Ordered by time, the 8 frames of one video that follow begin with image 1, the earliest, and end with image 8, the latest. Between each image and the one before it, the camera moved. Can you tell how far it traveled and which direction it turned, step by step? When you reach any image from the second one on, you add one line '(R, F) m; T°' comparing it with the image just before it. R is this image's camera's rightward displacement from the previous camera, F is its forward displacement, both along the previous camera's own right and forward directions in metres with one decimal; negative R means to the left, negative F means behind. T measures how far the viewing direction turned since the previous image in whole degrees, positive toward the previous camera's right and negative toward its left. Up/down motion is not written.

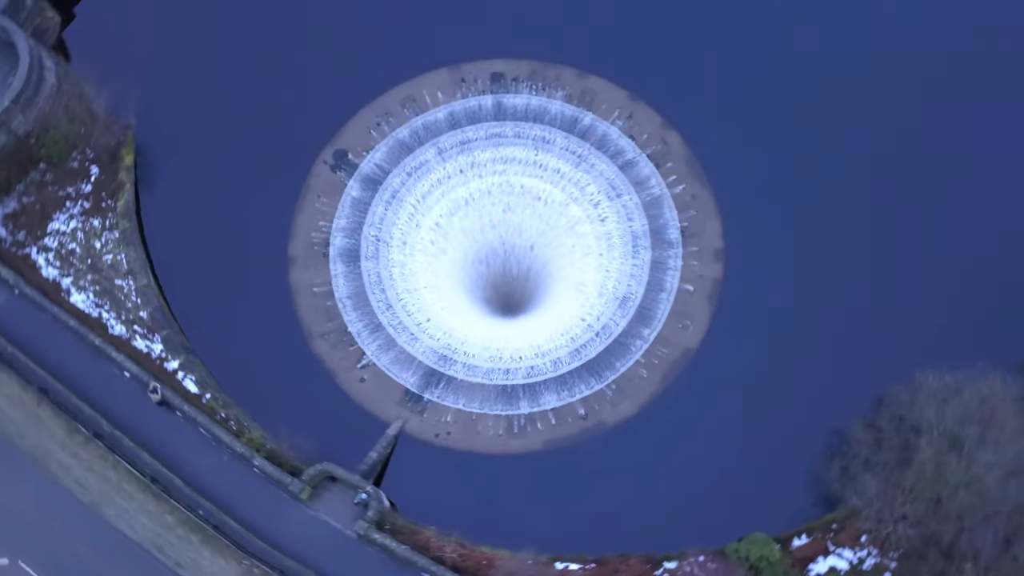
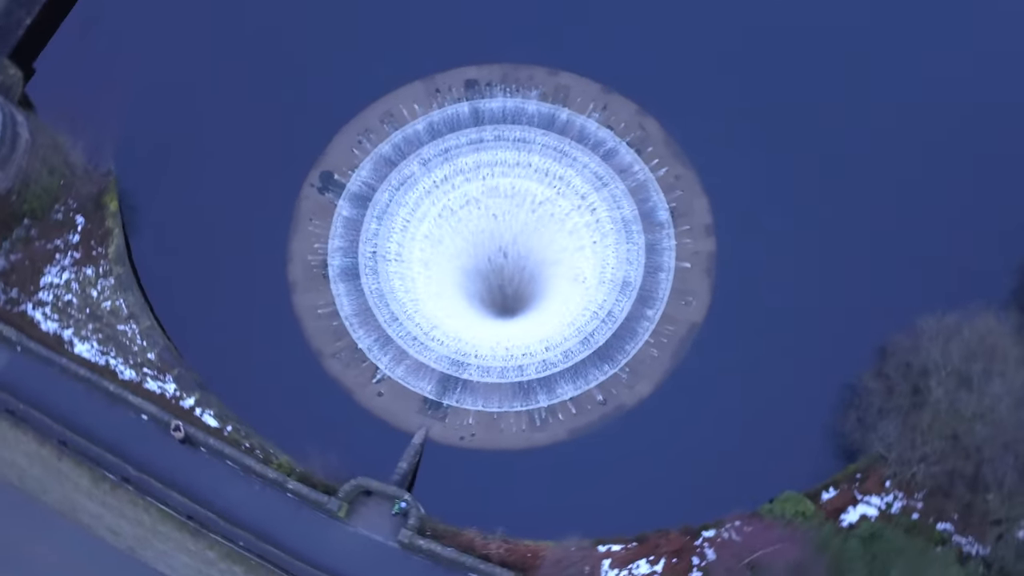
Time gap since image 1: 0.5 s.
(-2.4, -0.5) m; +3°
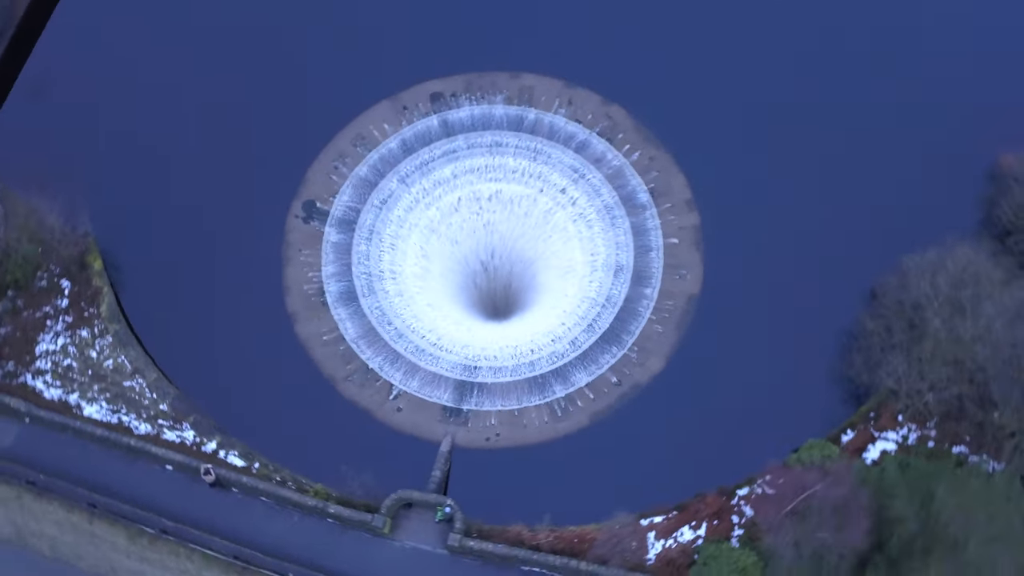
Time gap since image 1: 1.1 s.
(-2.9, -0.6) m; +4°
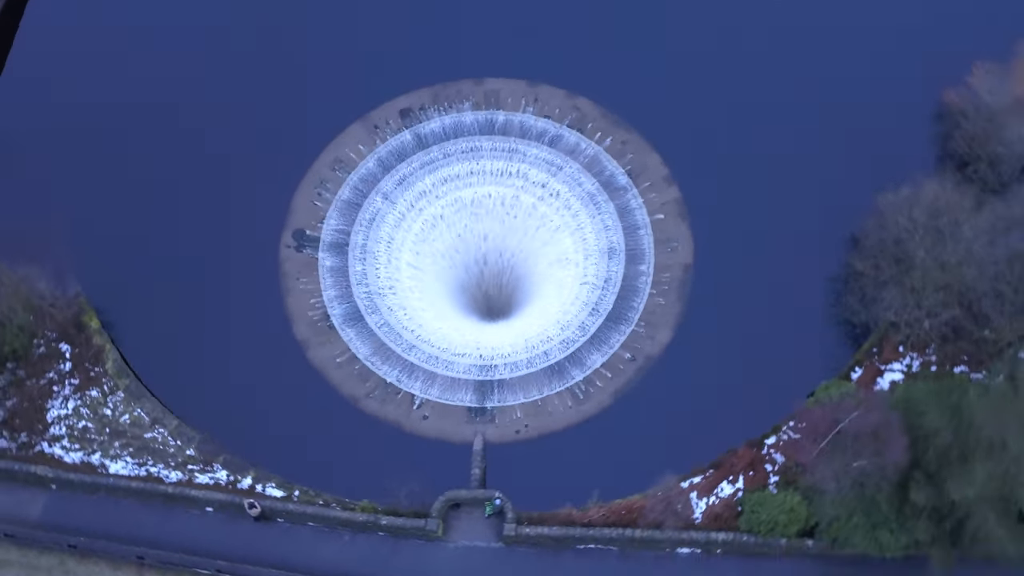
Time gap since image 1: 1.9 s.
(-3.4, -0.8) m; +4°
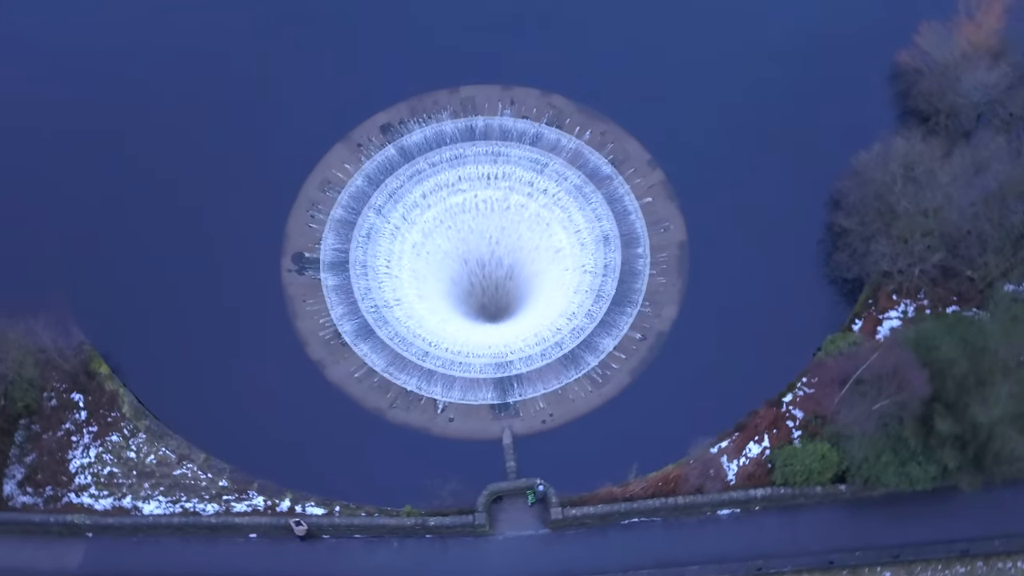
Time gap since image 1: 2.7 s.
(-3.1, -0.8) m; +4°
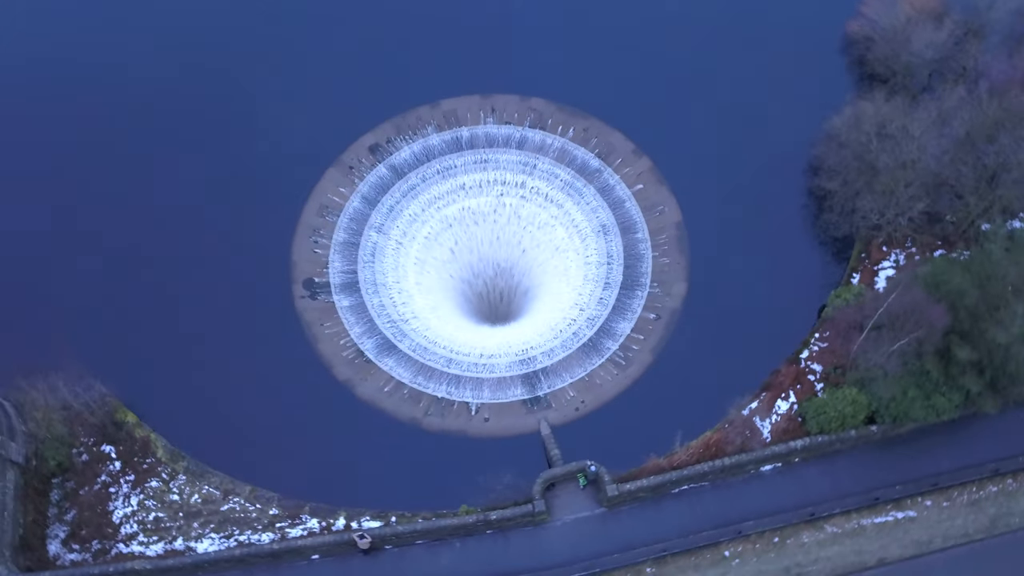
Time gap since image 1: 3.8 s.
(-4.1, -1.0) m; +4°
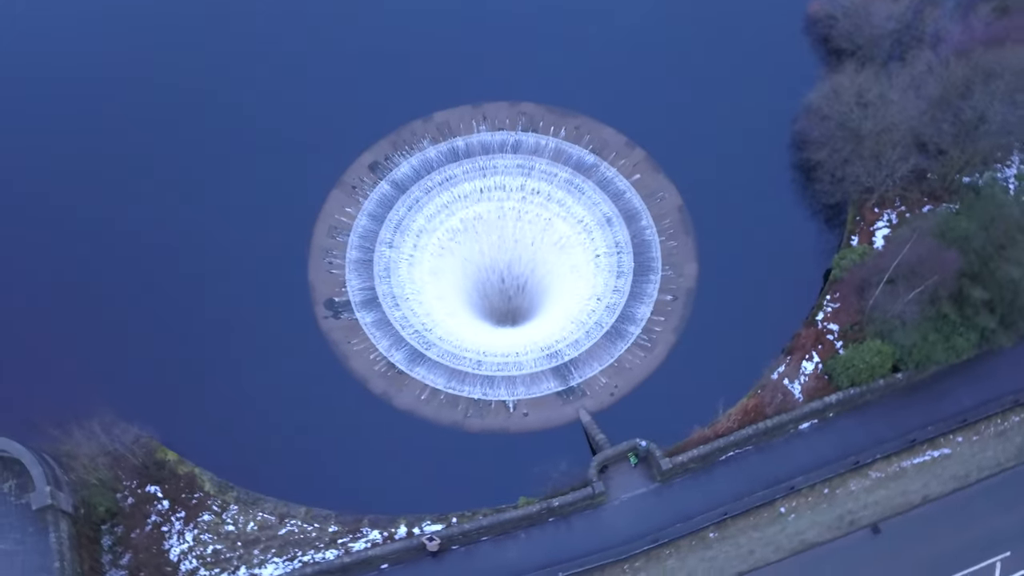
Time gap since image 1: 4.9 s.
(-4.2, -0.9) m; +4°
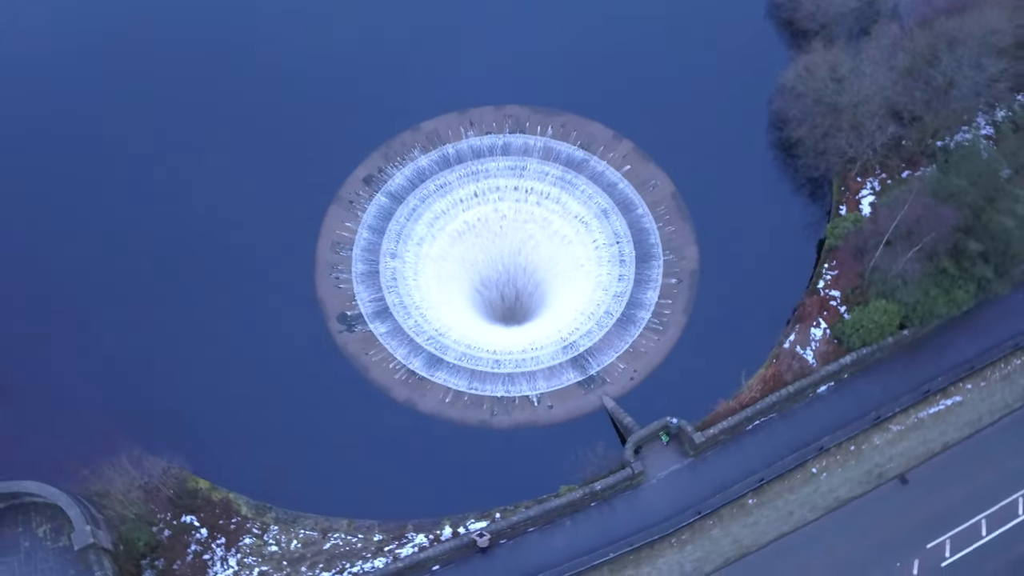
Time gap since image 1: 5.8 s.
(-3.4, -0.7) m; +3°
